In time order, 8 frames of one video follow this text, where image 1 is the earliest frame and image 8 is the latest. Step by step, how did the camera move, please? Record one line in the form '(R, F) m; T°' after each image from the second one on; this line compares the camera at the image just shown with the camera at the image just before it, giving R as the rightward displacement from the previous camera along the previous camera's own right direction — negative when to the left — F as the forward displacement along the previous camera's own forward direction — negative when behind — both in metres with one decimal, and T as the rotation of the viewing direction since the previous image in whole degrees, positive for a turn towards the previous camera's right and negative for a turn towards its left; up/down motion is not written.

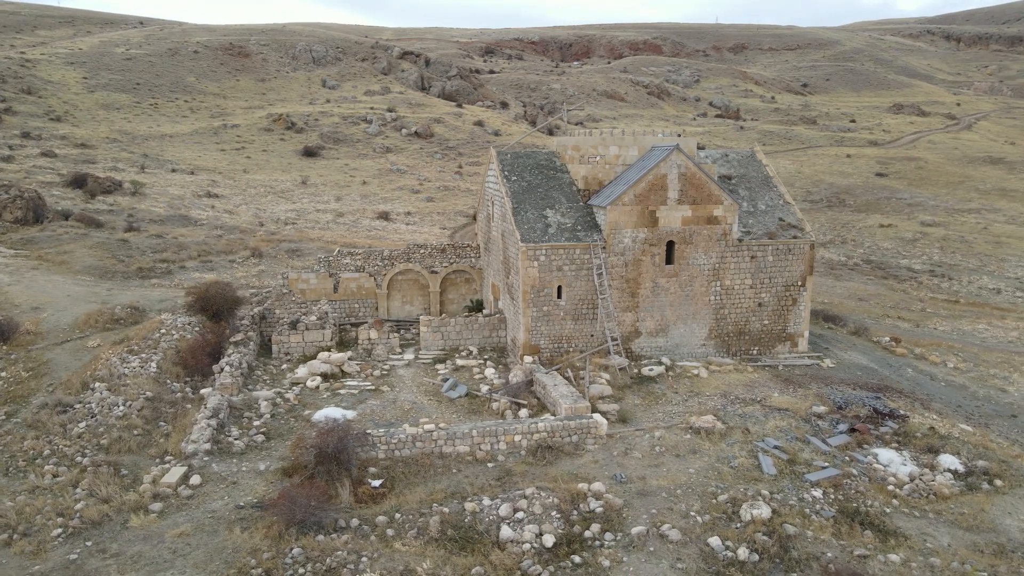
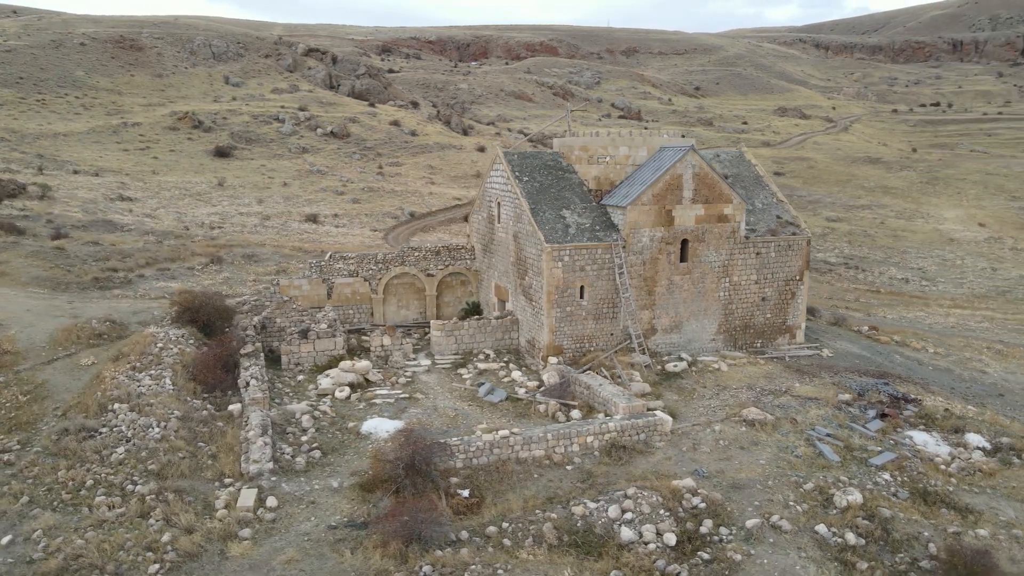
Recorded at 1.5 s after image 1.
(-2.6, +0.3) m; +8°
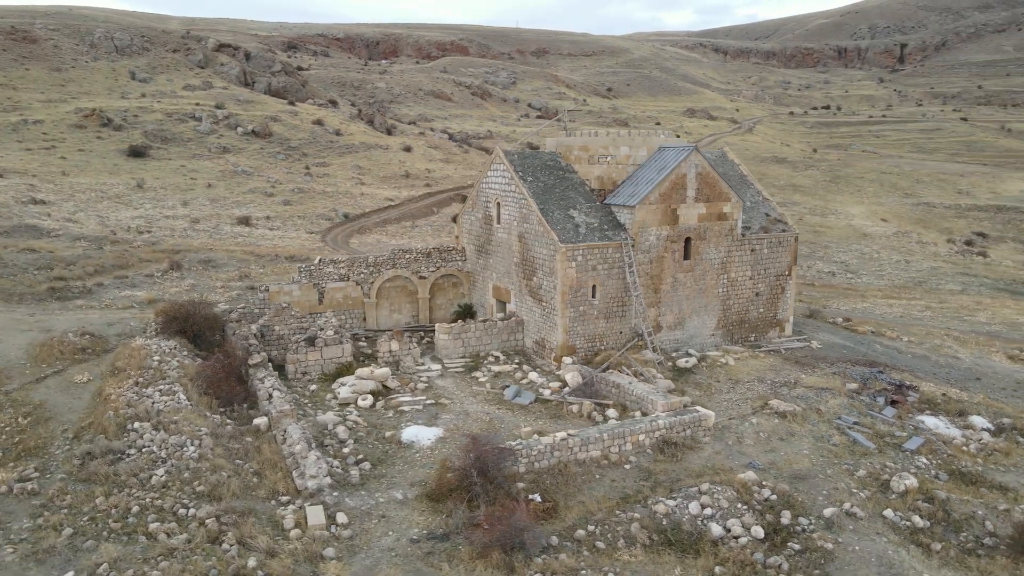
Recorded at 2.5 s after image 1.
(-2.1, +0.2) m; +7°
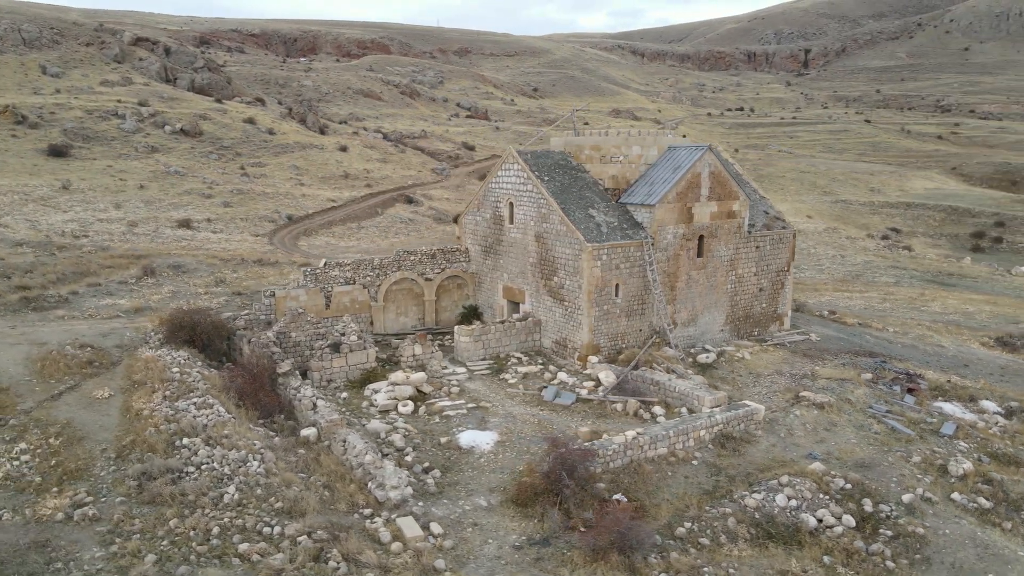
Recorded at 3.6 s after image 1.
(-2.1, +0.2) m; +6°
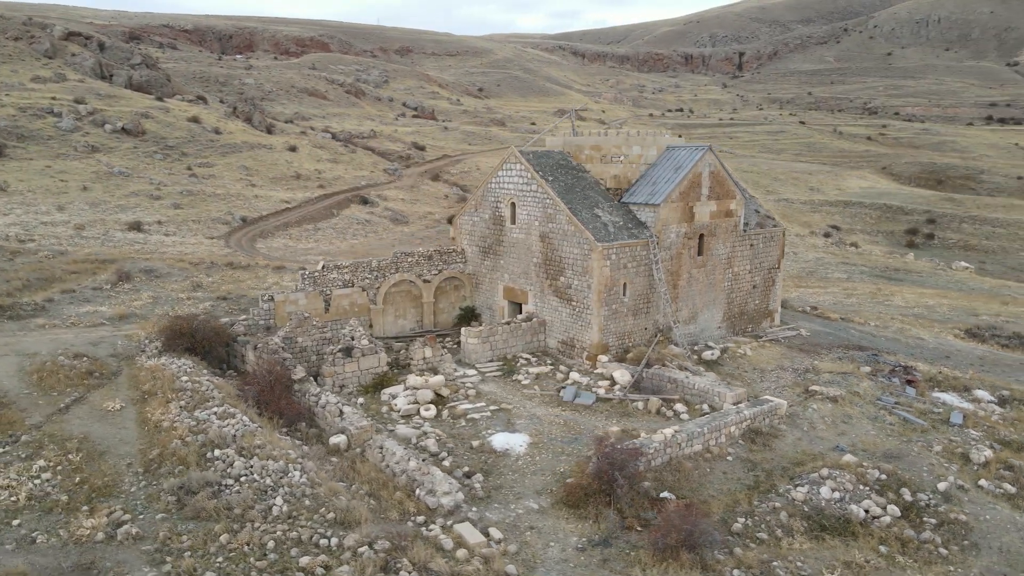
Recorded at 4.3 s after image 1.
(-1.4, +0.1) m; +4°
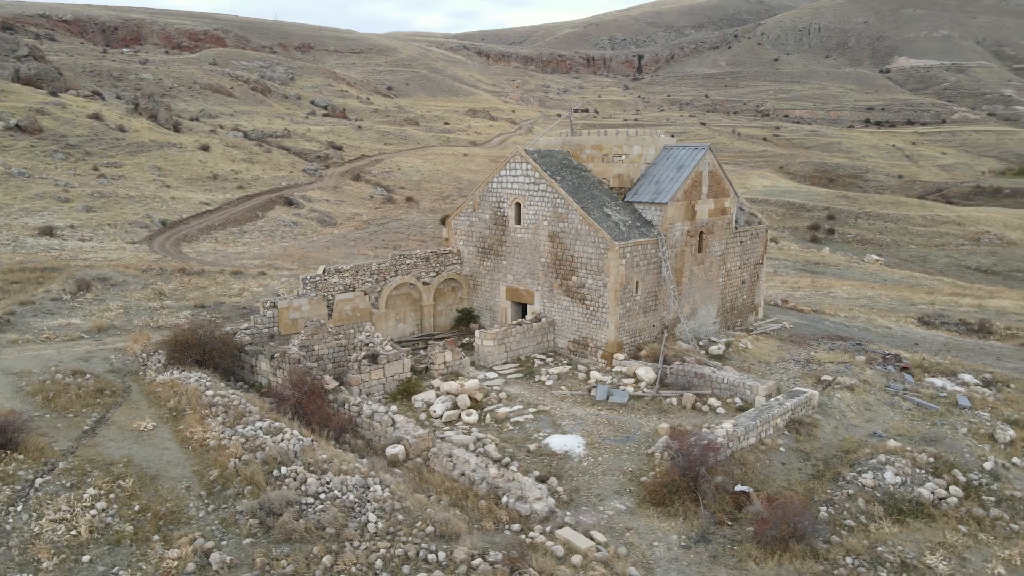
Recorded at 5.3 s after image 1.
(-2.3, +0.3) m; +7°
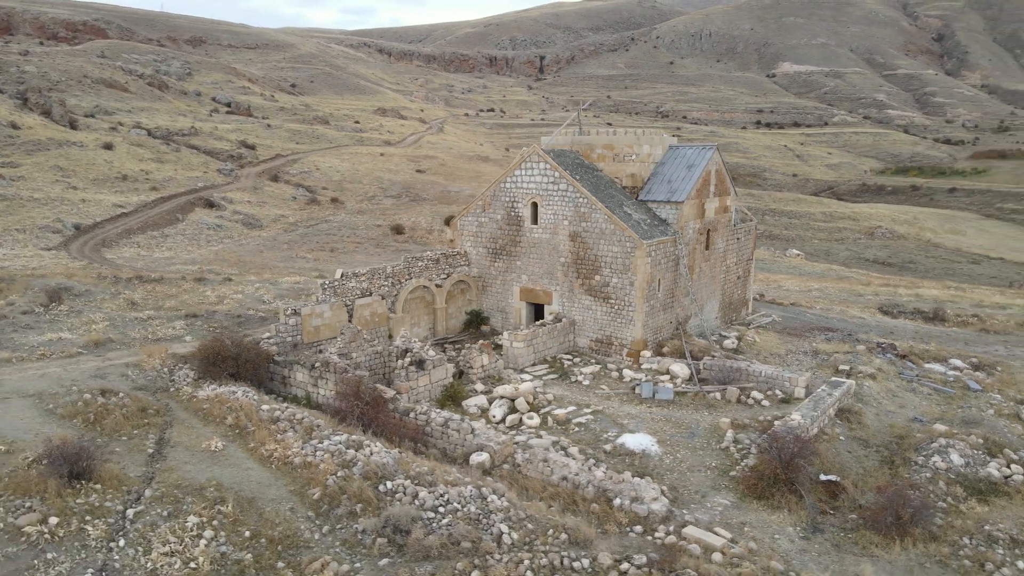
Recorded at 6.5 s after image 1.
(-2.6, +0.3) m; +7°
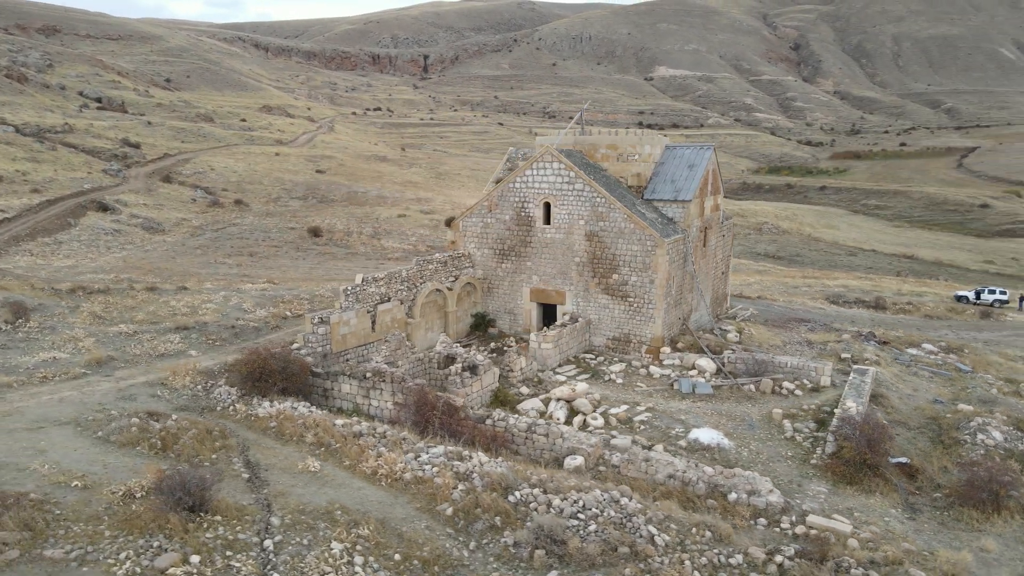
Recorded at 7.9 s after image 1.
(-2.9, +0.4) m; +9°
